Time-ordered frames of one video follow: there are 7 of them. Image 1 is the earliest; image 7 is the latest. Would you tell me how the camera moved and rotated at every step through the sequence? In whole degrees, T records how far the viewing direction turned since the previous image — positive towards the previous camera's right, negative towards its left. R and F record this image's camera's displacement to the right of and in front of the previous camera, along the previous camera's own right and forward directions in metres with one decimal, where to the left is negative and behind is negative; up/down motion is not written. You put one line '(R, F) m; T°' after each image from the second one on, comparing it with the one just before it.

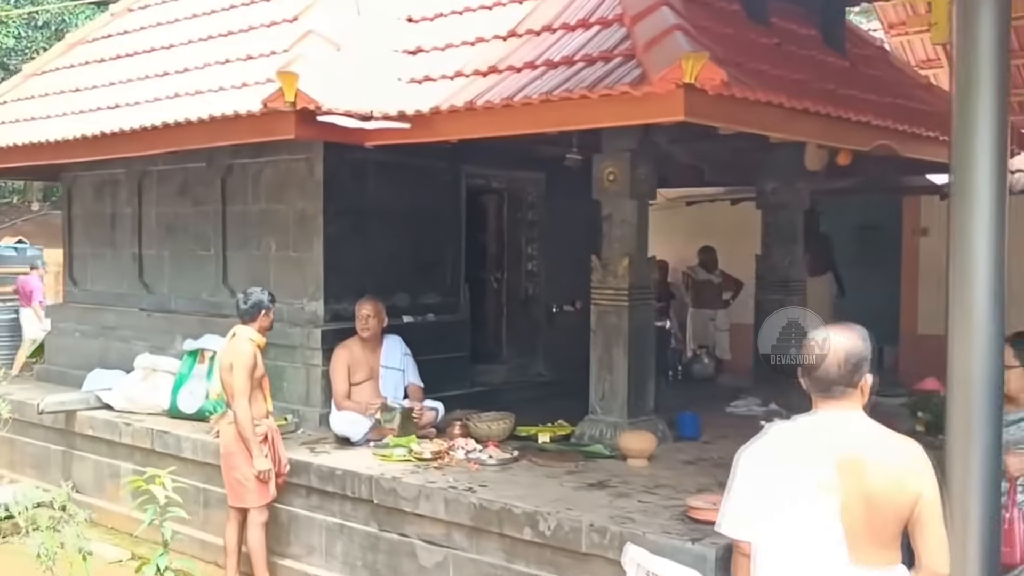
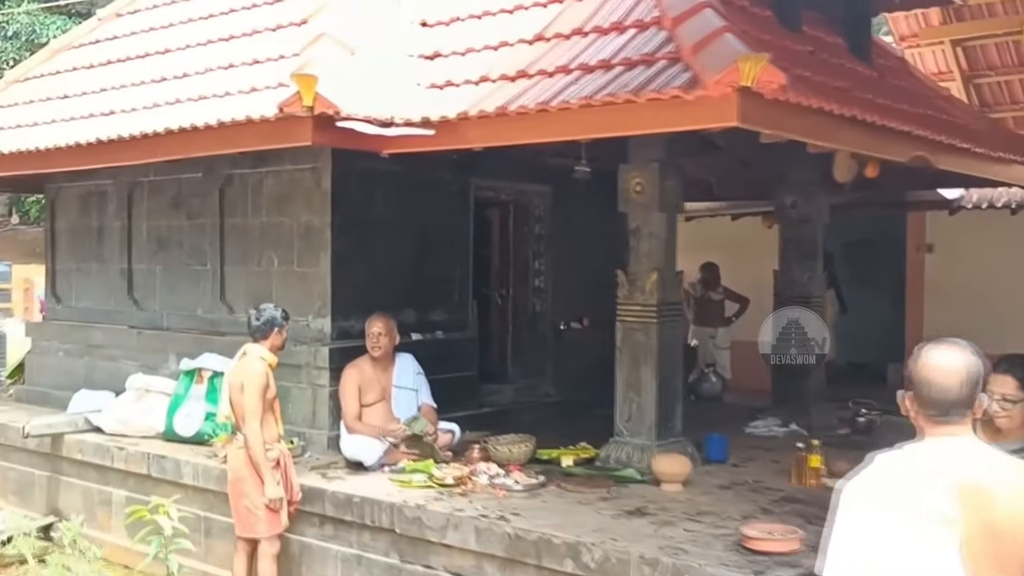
(-0.3, +0.3) m; +2°
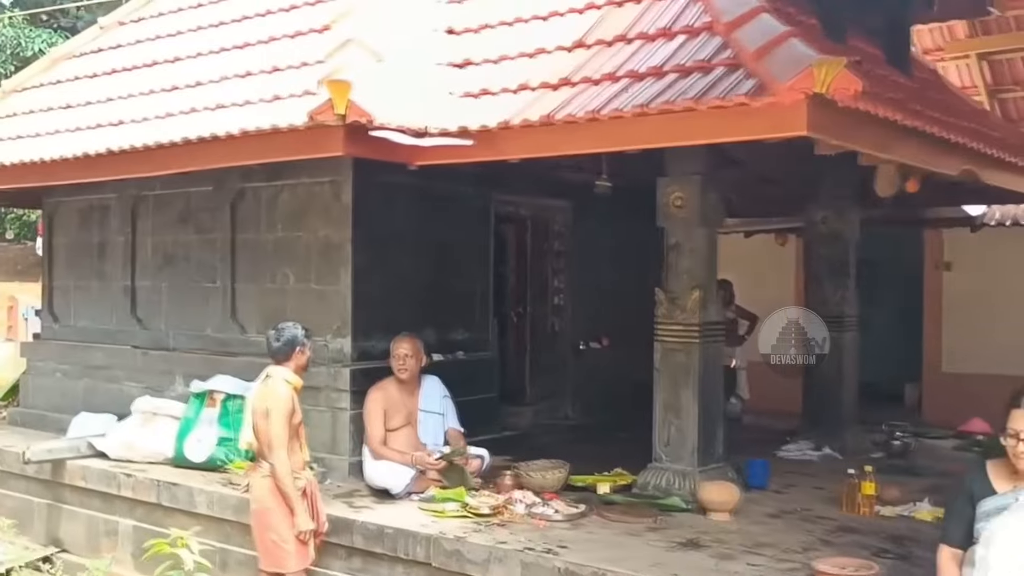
(-0.3, +0.3) m; +1°
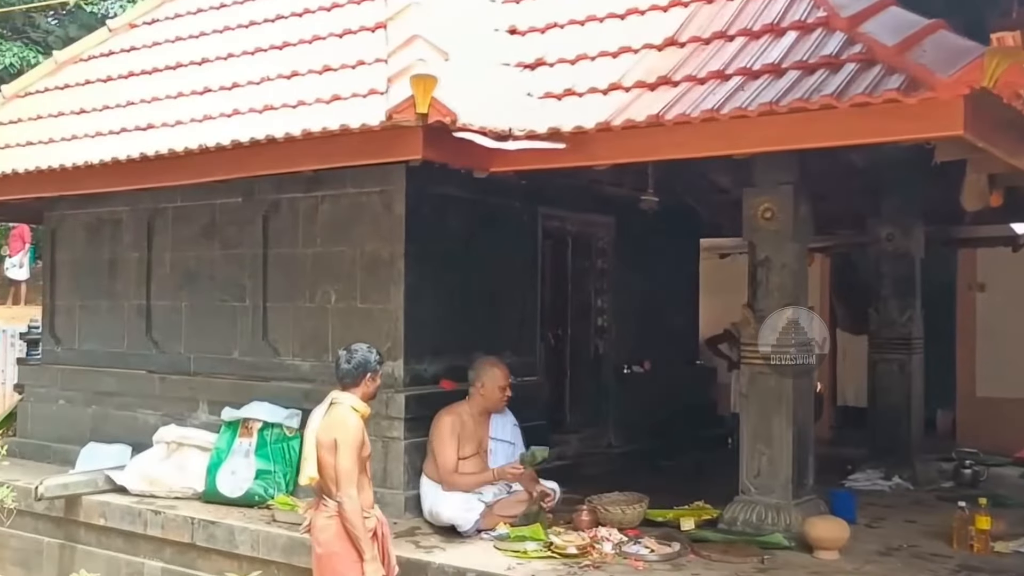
(-0.6, +0.5) m; +2°
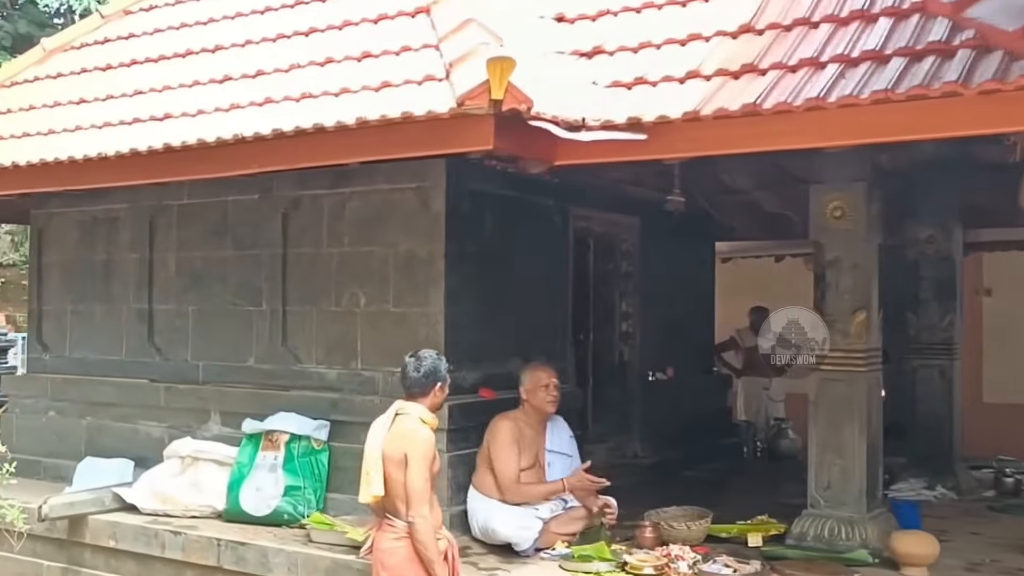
(-0.6, +0.4) m; +3°
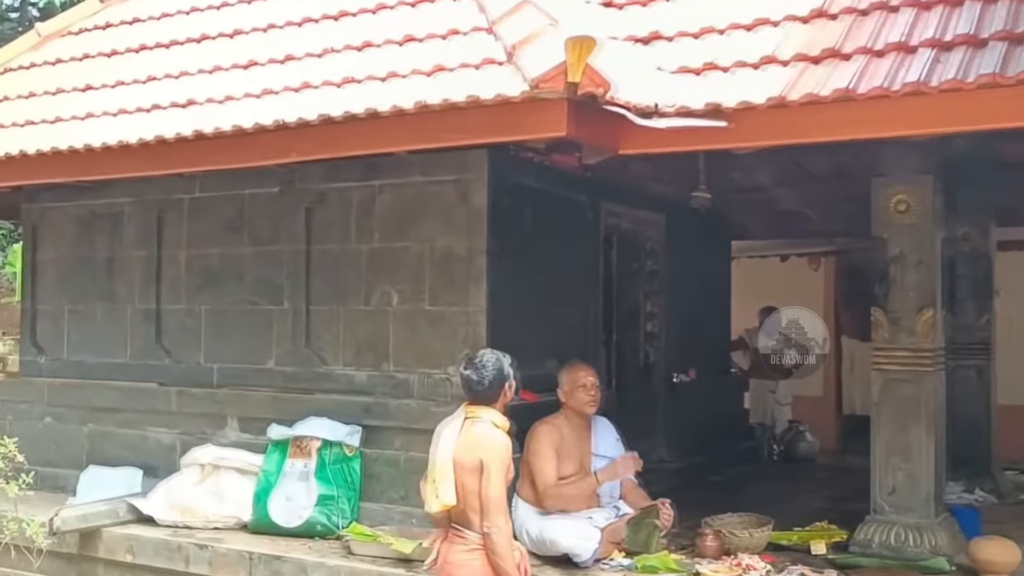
(-0.5, +0.3) m; +3°
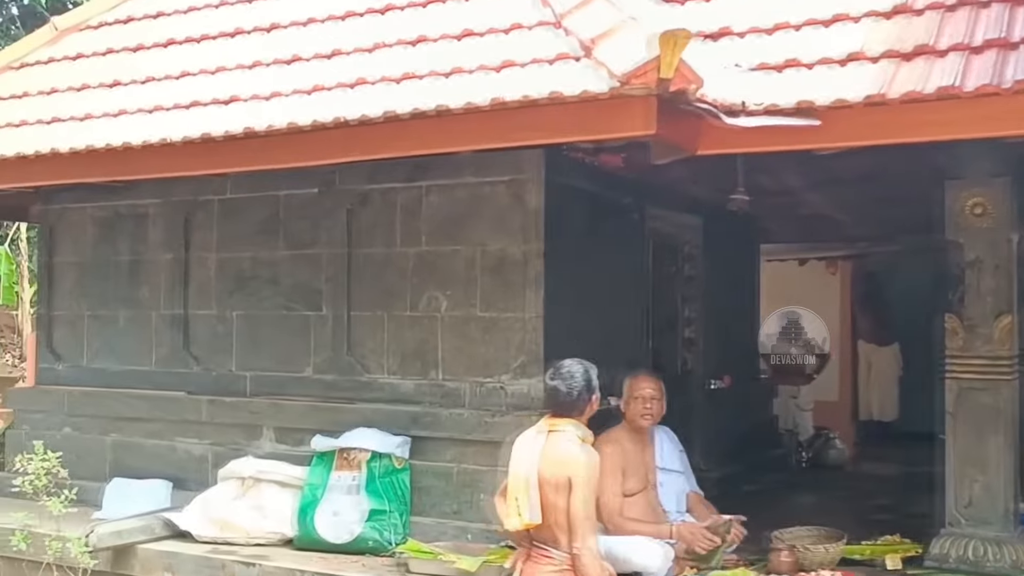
(-0.4, +0.2) m; +2°
